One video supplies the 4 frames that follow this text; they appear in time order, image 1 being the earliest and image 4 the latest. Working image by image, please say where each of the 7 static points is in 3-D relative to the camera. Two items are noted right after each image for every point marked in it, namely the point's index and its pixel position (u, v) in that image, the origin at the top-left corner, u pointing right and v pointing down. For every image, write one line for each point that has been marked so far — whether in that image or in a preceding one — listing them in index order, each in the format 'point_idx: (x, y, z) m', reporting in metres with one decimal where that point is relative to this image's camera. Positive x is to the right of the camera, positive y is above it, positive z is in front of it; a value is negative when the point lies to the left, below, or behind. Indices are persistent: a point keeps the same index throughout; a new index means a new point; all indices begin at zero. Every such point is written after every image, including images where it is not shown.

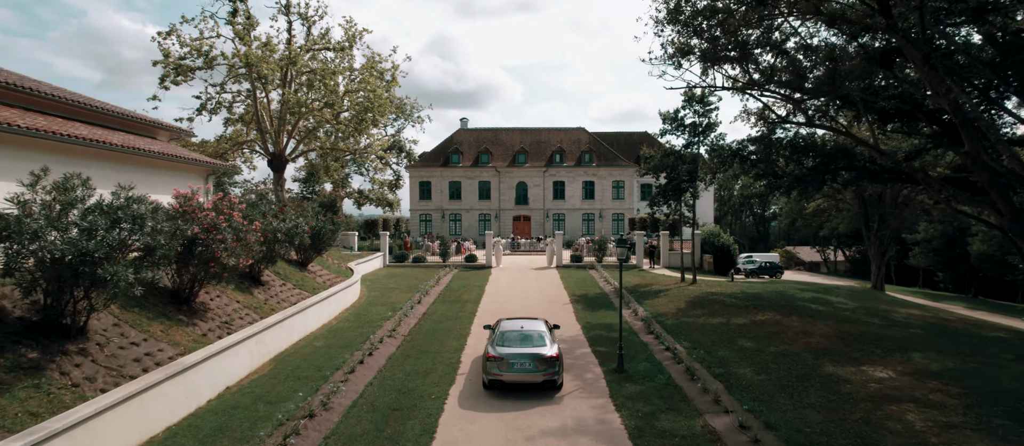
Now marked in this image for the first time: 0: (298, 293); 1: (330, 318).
0: (-6.5, -2.1, +14.3) m
1: (-5.7, -3.0, +14.7) m
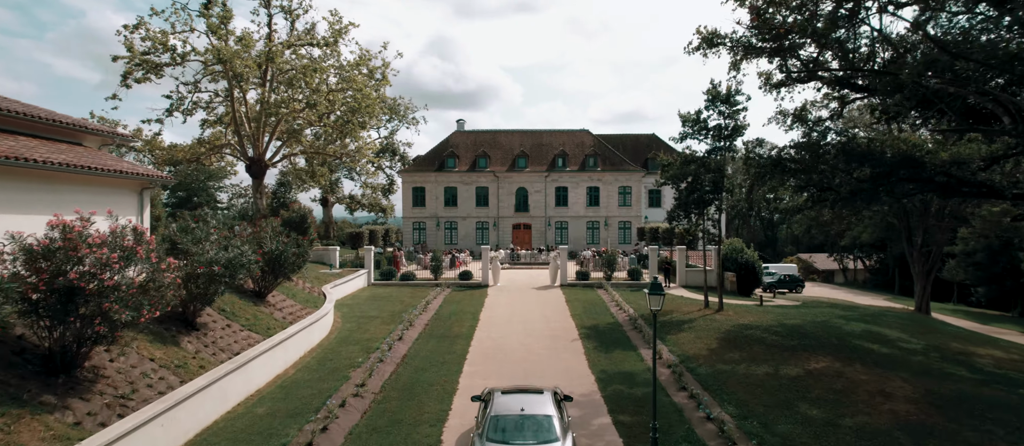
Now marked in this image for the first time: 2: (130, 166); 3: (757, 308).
0: (-6.5, -2.8, +11.5) m
1: (-5.7, -3.7, +12.0) m
2: (-10.6, +1.6, +12.9) m
3: (+10.0, -3.4, +19.2) m
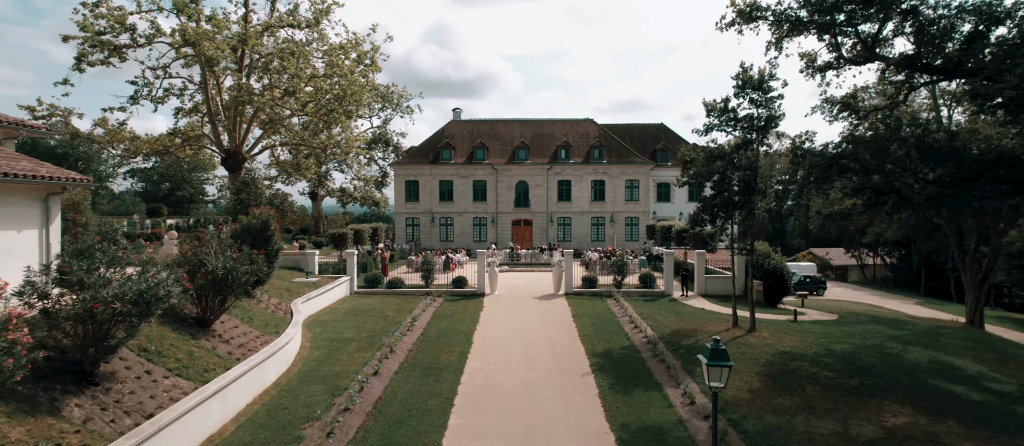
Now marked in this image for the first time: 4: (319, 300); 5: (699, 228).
0: (-6.6, -3.1, +9.0) m
1: (-5.8, -4.0, +9.5) m
2: (-10.6, +1.2, +10.3) m
3: (+9.9, -3.6, +16.7) m
4: (-7.5, -3.0, +18.2) m
5: (+7.1, -0.2, +17.8) m
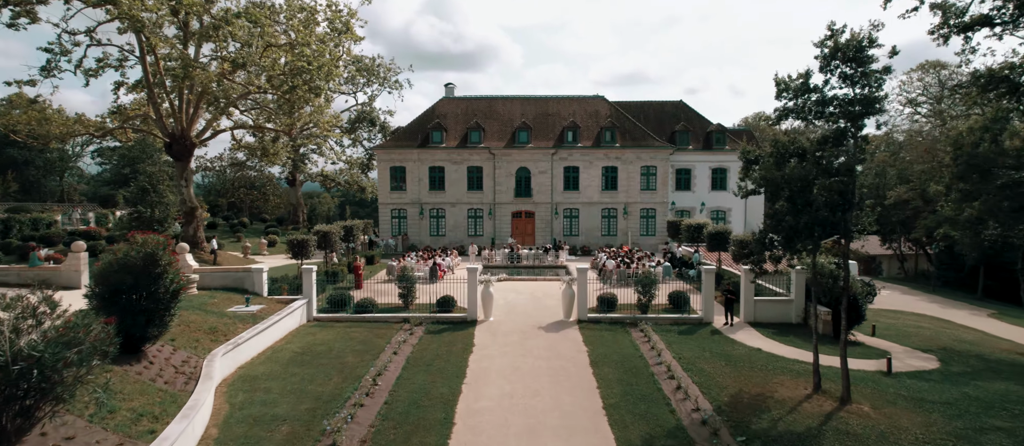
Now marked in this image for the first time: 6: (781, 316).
0: (-6.6, -4.1, +4.5) m
1: (-5.8, -4.9, +5.1) m
2: (-10.6, +0.3, +5.6) m
3: (+9.9, -4.2, +12.2) m
4: (-7.5, -3.5, +13.7) m
5: (+7.0, -0.7, +13.1) m
6: (+10.0, -3.4, +17.5) m
